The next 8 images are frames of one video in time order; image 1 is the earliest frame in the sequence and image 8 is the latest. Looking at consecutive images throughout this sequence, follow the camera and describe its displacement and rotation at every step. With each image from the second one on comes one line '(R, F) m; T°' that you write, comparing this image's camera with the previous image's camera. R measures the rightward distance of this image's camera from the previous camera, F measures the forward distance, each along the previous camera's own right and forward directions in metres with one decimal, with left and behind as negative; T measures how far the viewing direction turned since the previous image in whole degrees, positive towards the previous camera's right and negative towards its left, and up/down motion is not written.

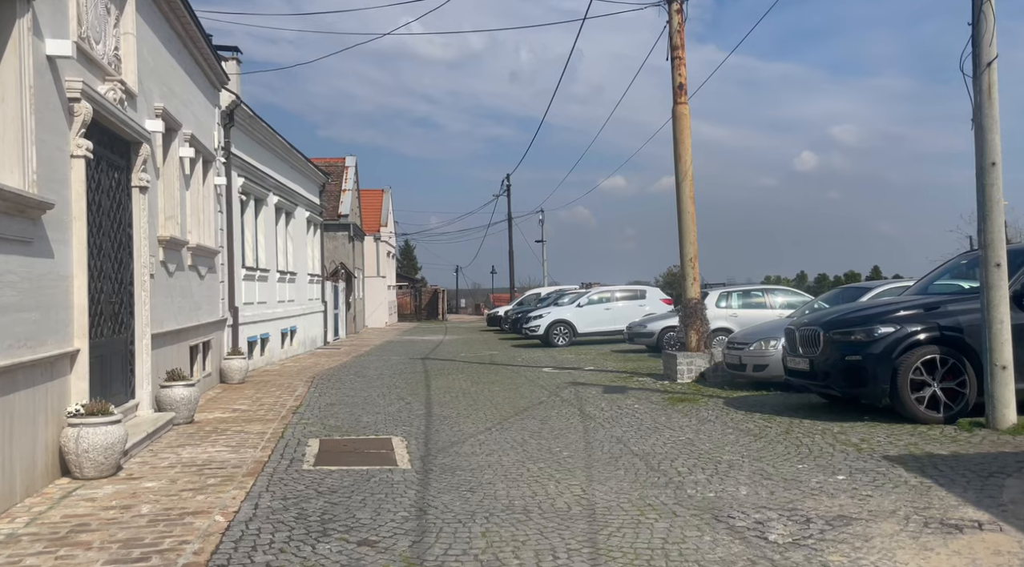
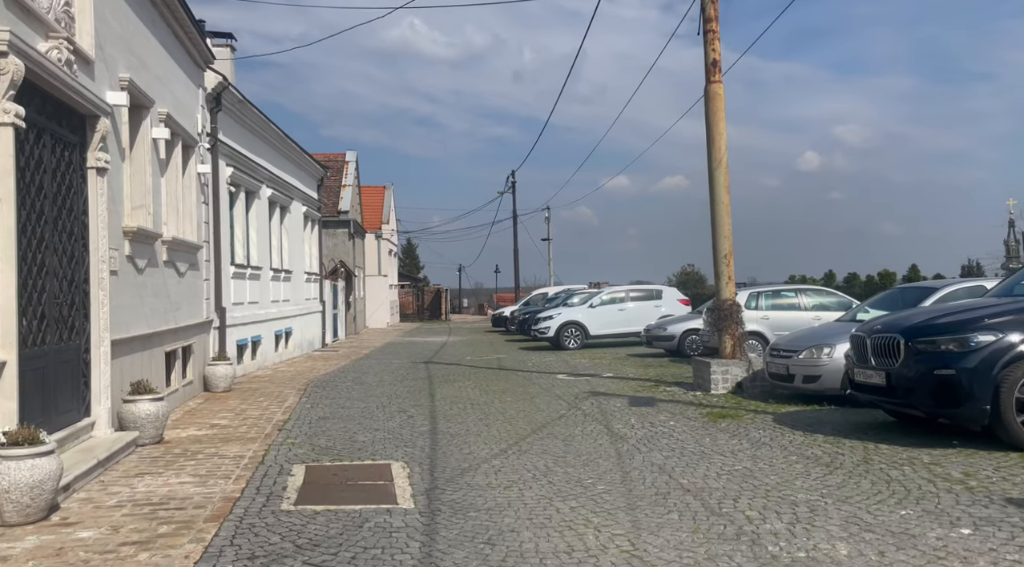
(-0.2, +1.3) m; 0°
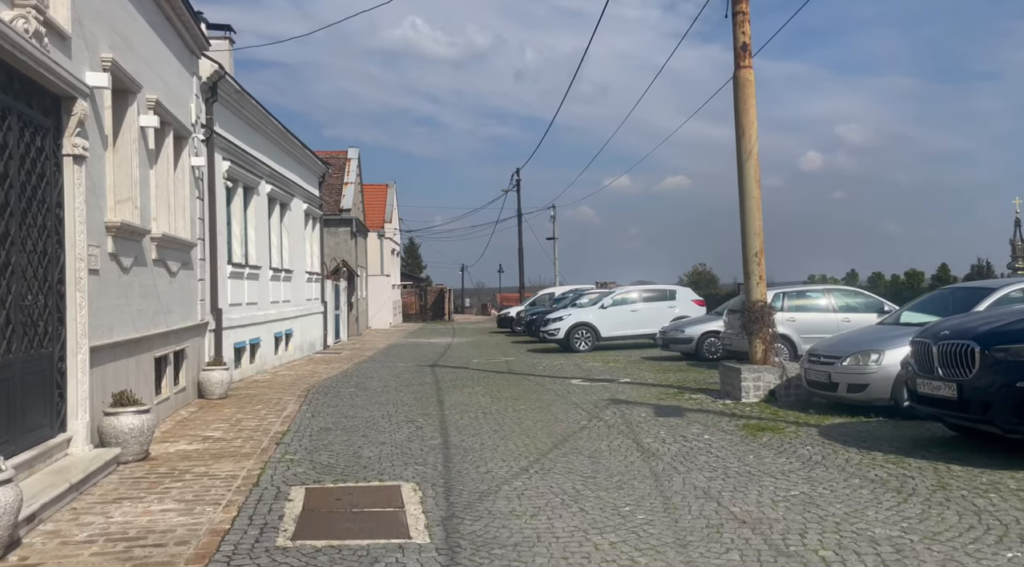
(-0.2, +0.8) m; 0°
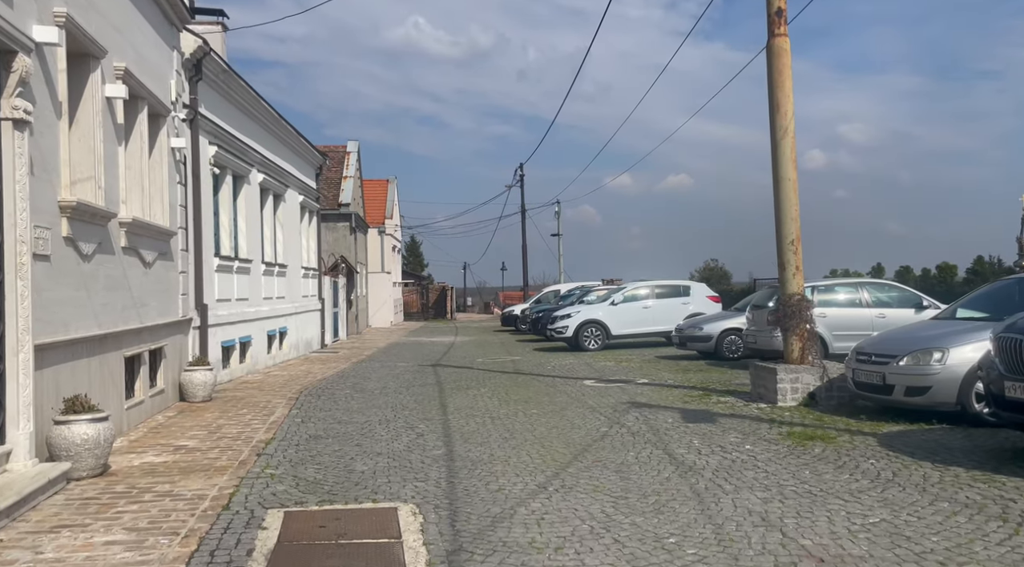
(-0.1, +1.0) m; 0°
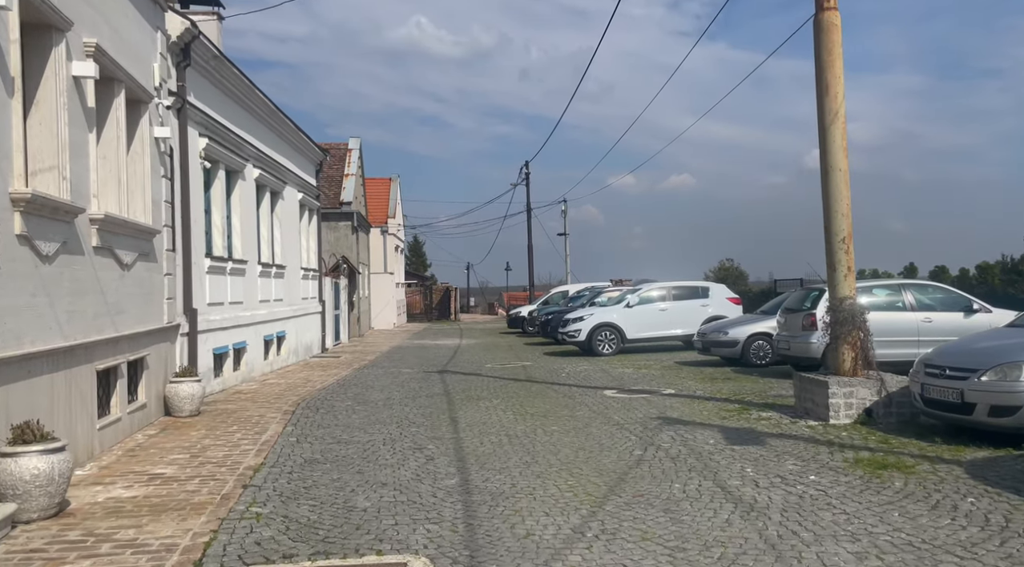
(-0.2, +1.0) m; 0°
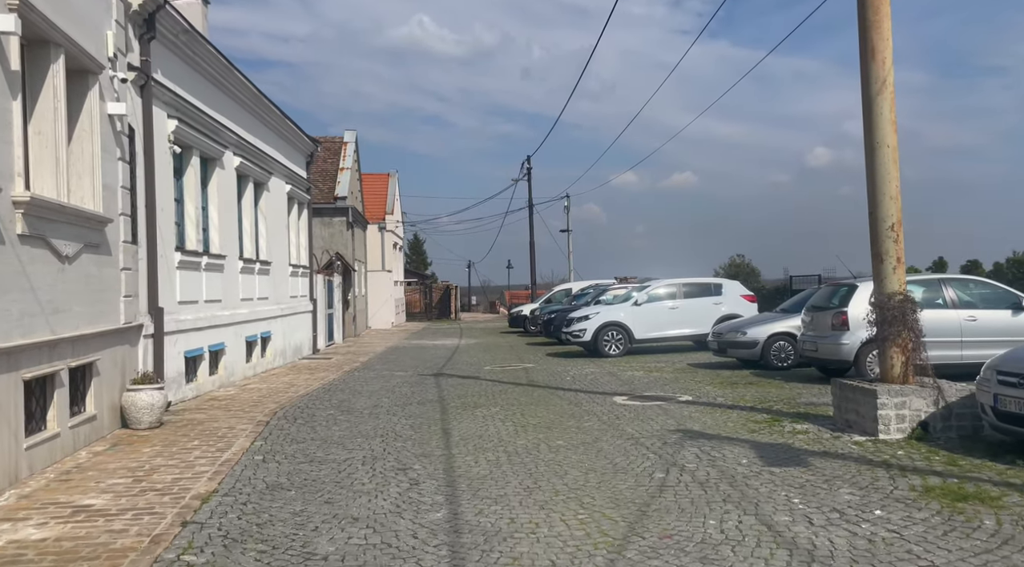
(0.0, +1.1) m; 0°
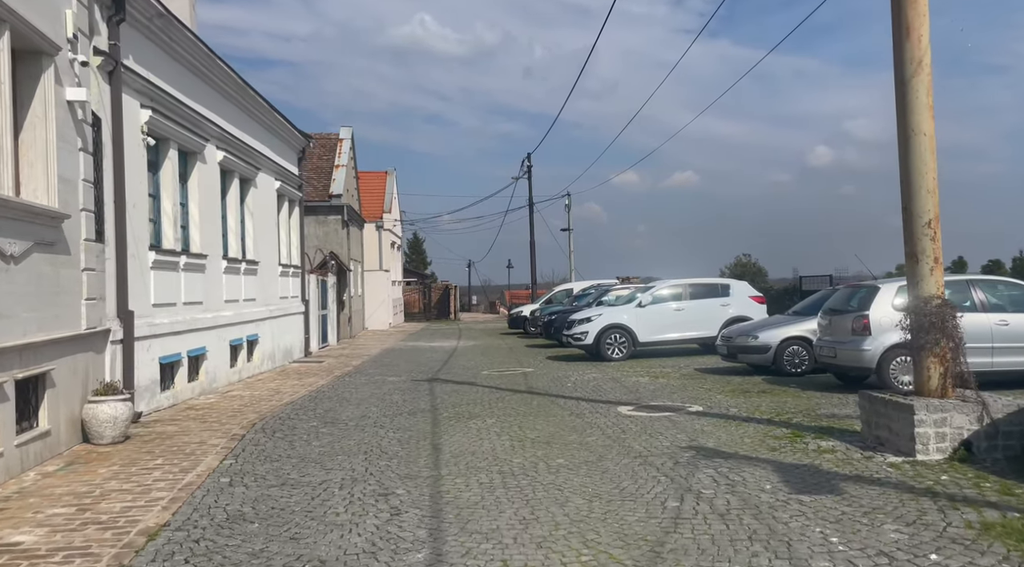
(+0.1, +0.7) m; 0°
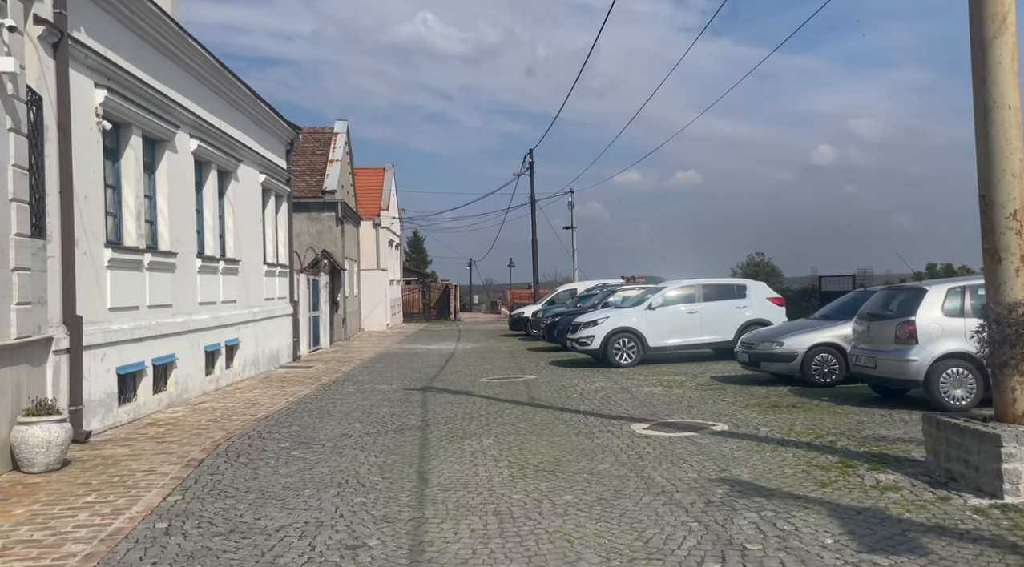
(0.0, +1.2) m; 0°
